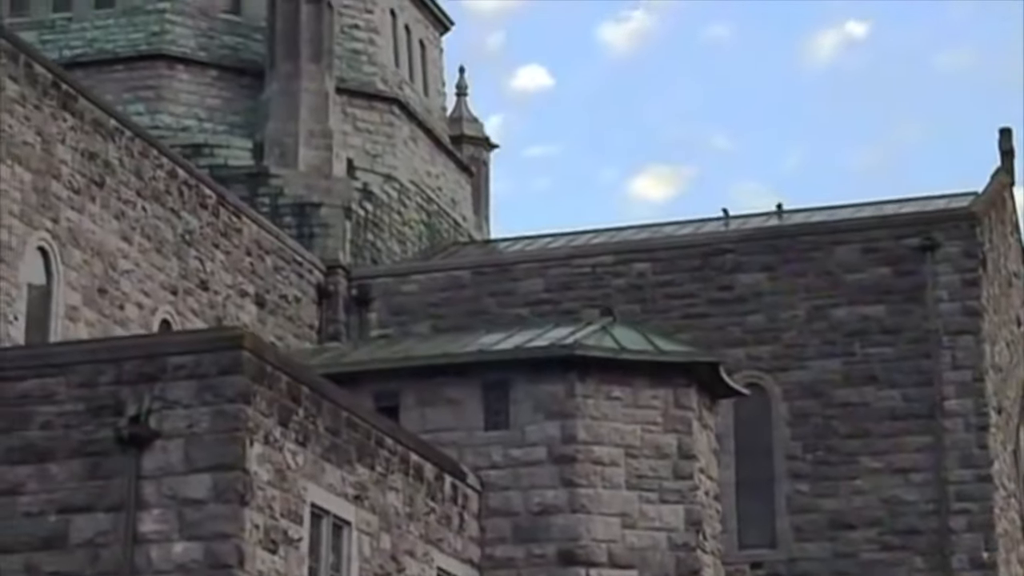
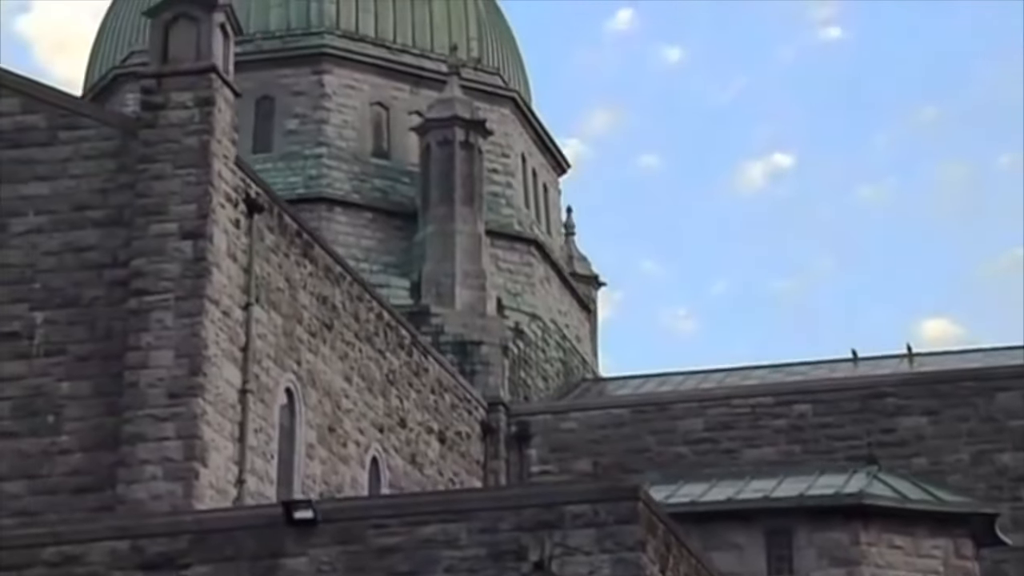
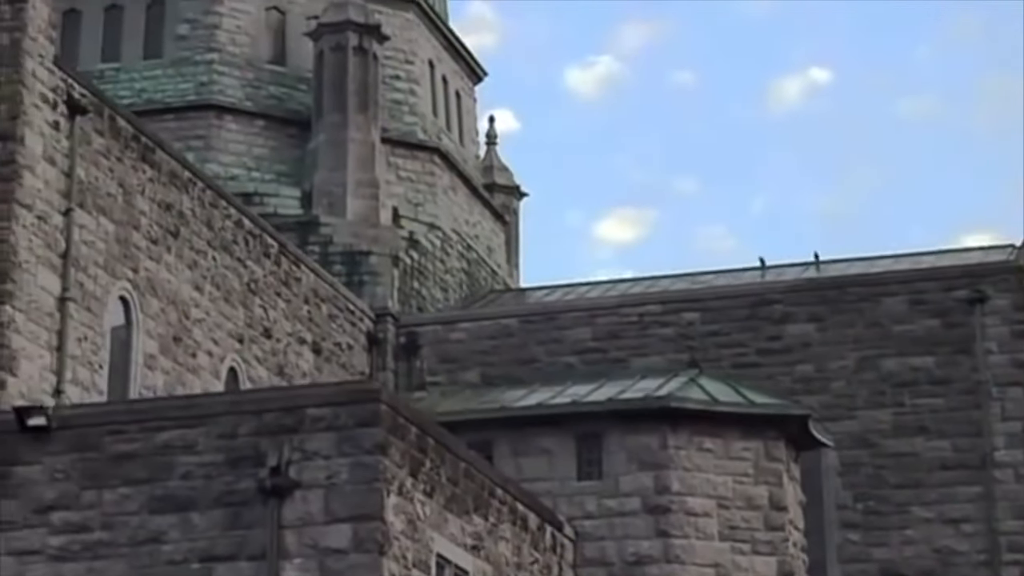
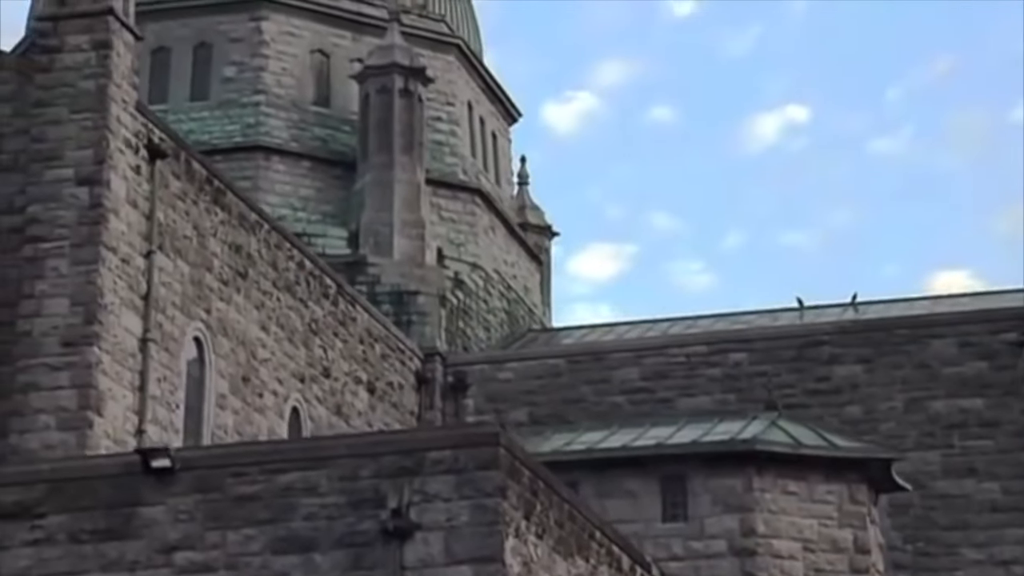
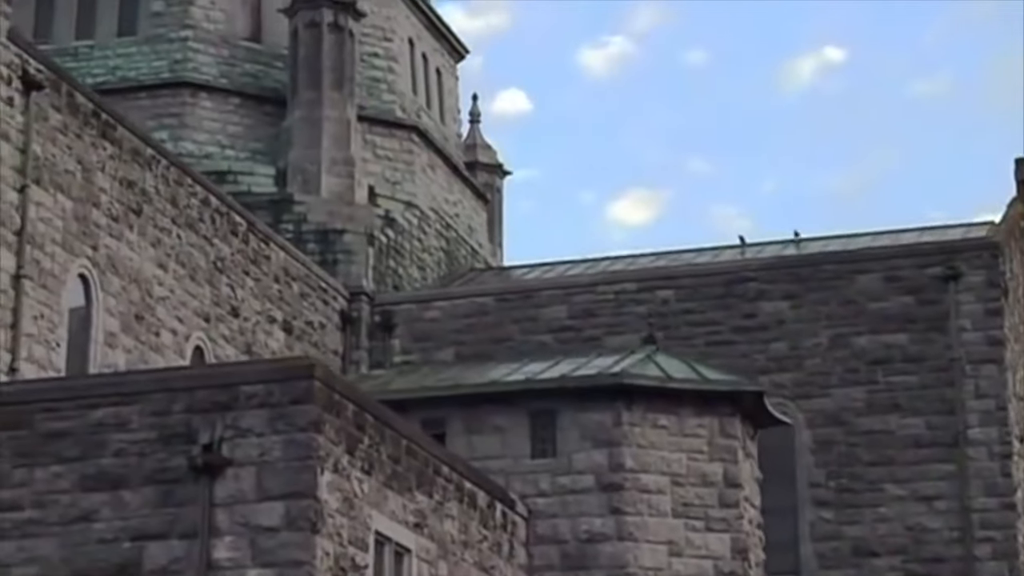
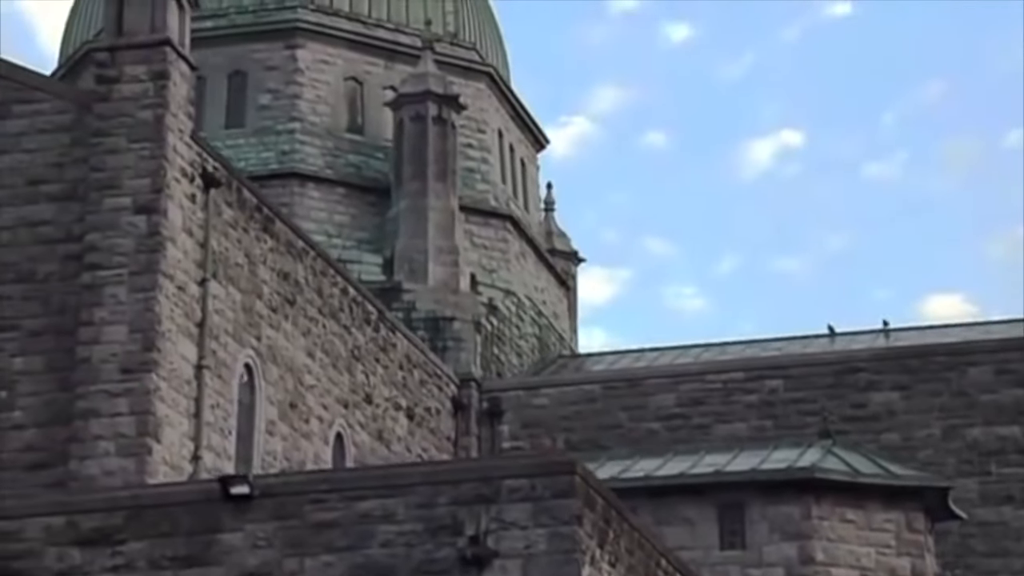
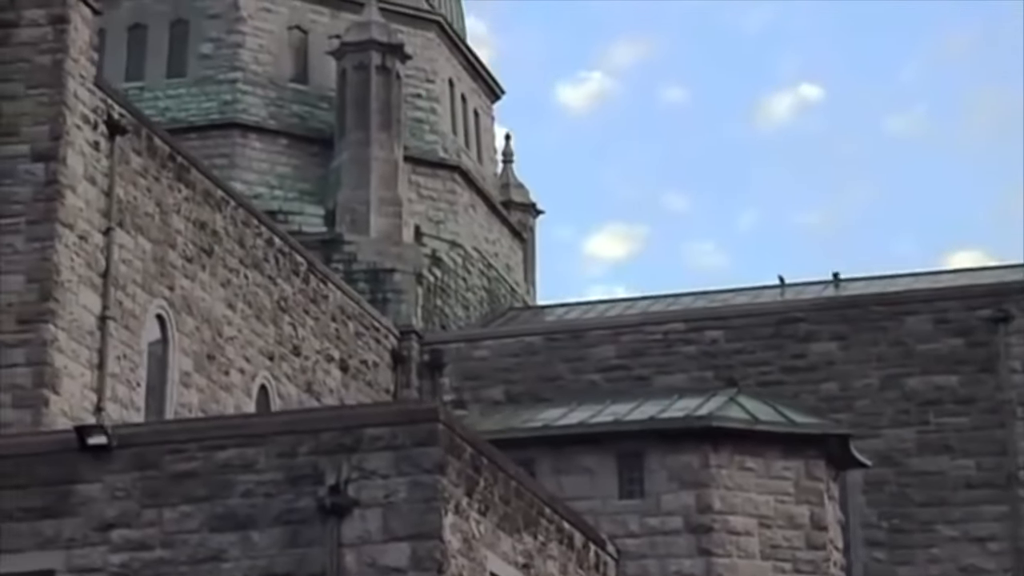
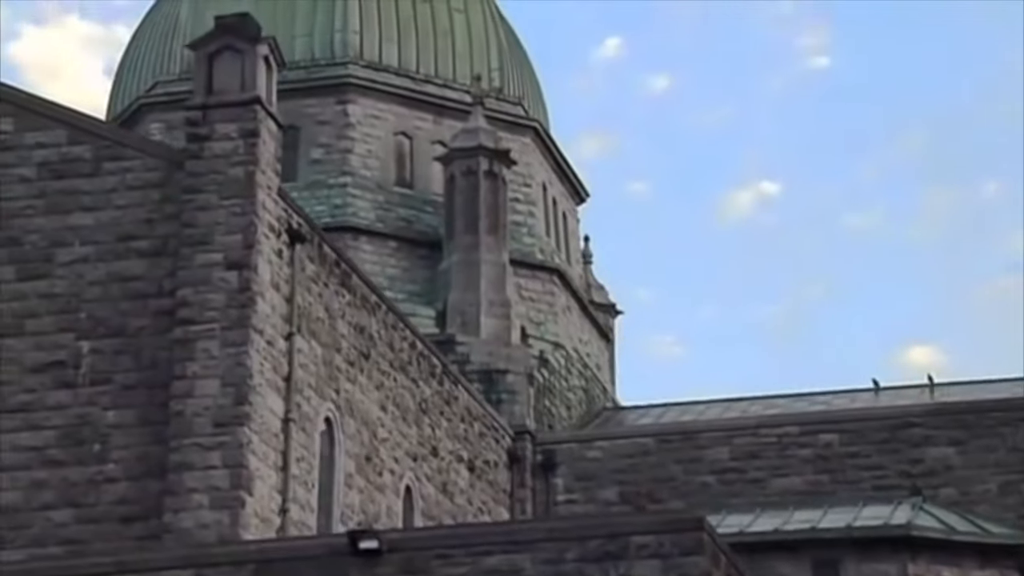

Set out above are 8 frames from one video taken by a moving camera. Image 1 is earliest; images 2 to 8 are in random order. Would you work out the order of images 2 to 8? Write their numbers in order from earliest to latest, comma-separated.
5, 3, 7, 4, 6, 2, 8
